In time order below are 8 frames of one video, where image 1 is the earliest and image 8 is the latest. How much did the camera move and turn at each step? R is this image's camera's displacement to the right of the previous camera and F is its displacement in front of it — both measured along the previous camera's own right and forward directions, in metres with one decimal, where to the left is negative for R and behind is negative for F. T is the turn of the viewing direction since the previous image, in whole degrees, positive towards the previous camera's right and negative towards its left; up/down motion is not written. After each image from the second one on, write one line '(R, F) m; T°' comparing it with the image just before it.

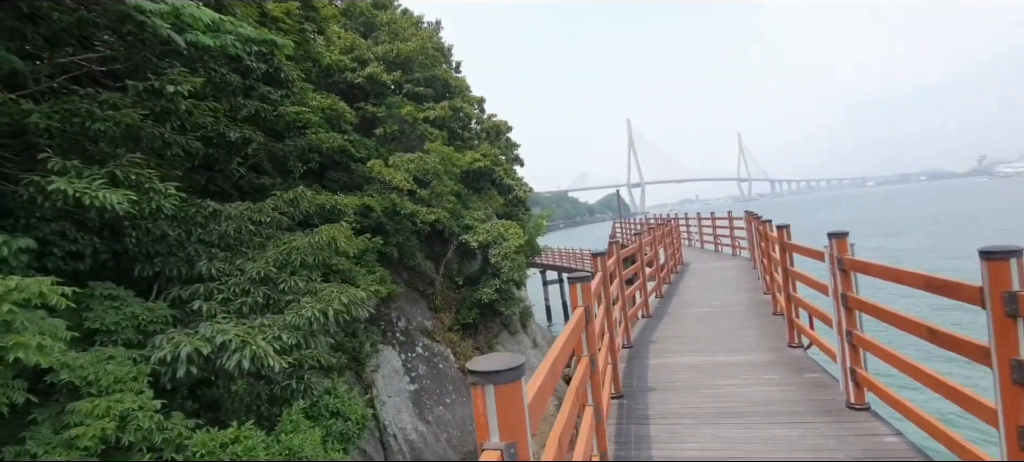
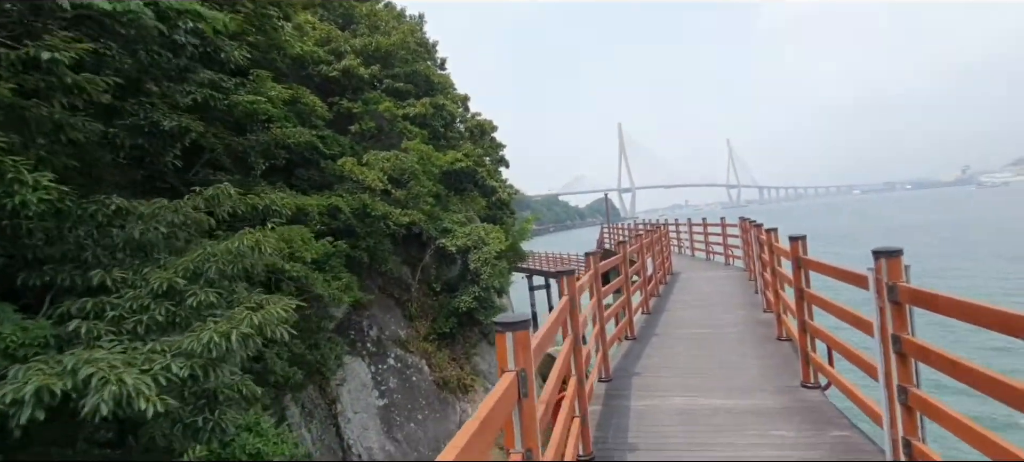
(+0.2, +0.6) m; +1°
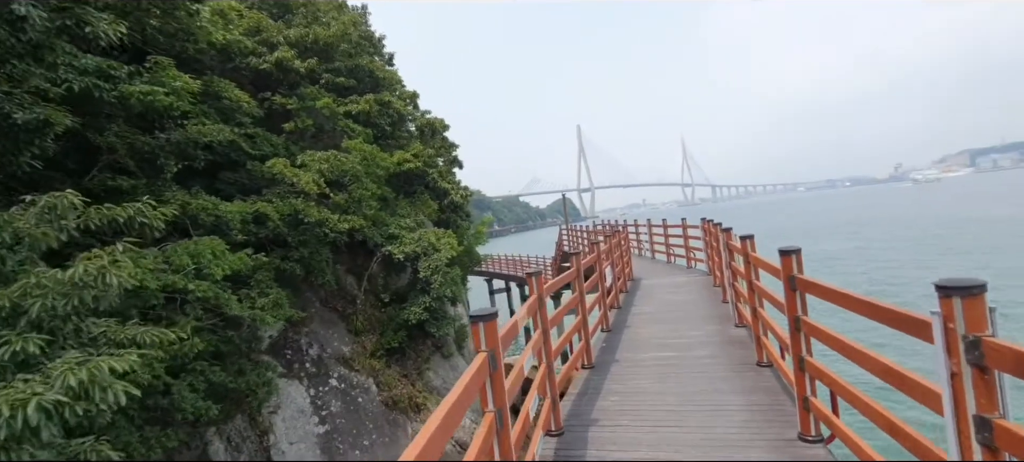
(+0.2, +0.6) m; +4°
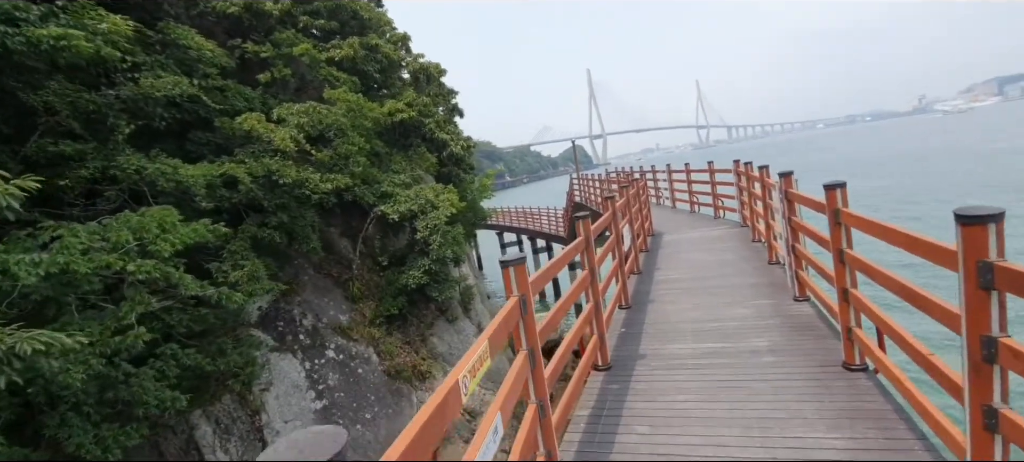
(+0.1, +0.9) m; -2°
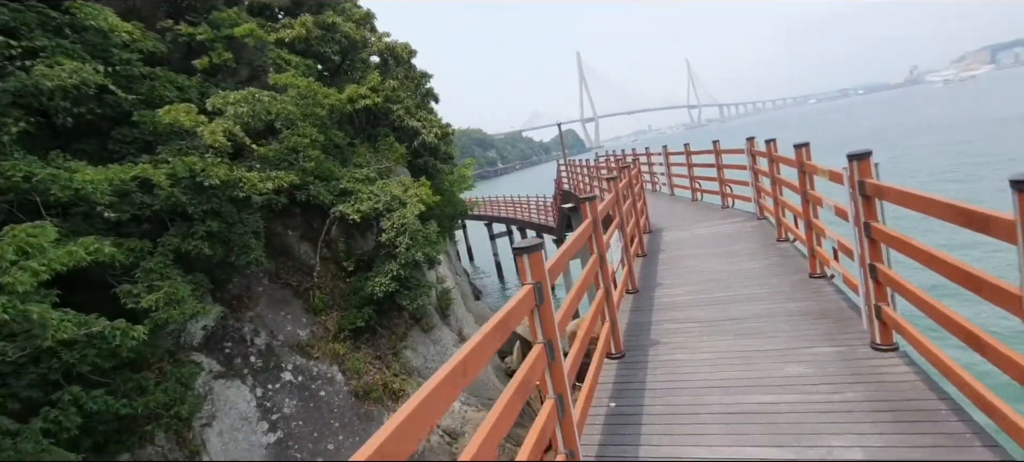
(+0.3, +1.0) m; +1°
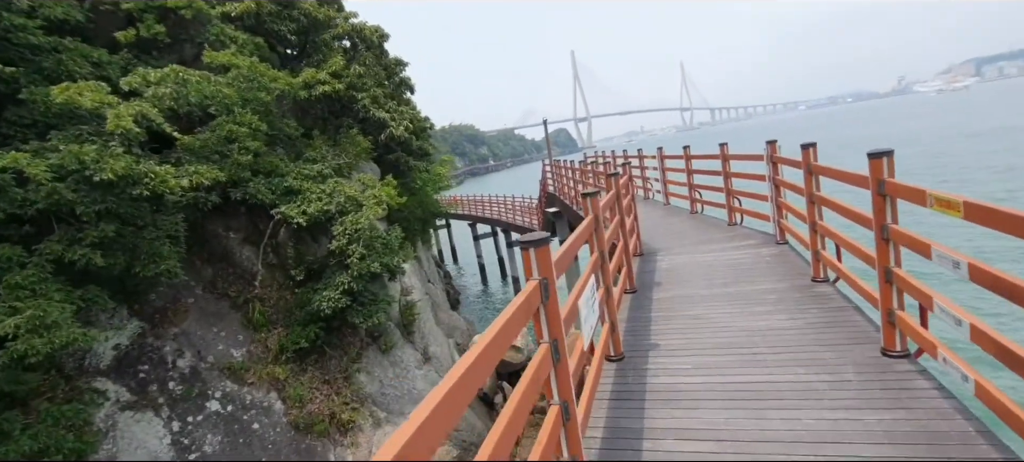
(+0.2, +1.0) m; +1°
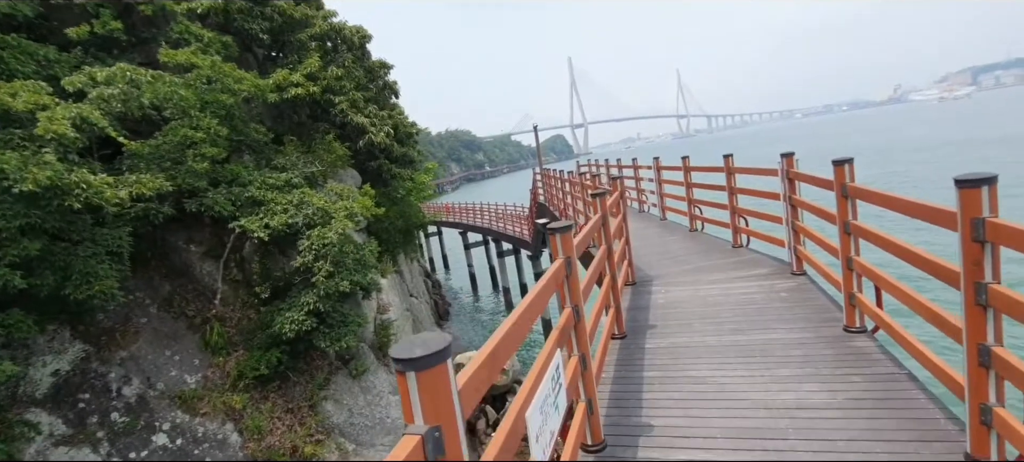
(+0.2, +0.5) m; 0°
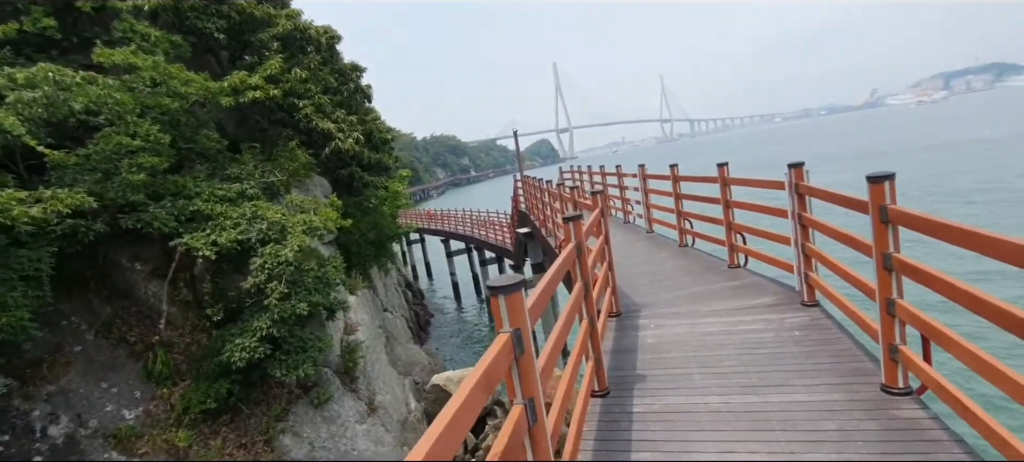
(+0.1, +0.5) m; +2°
